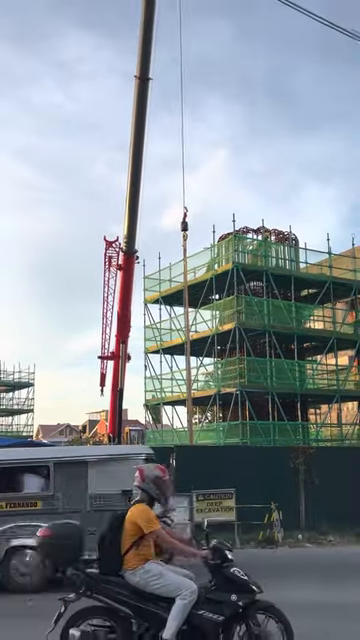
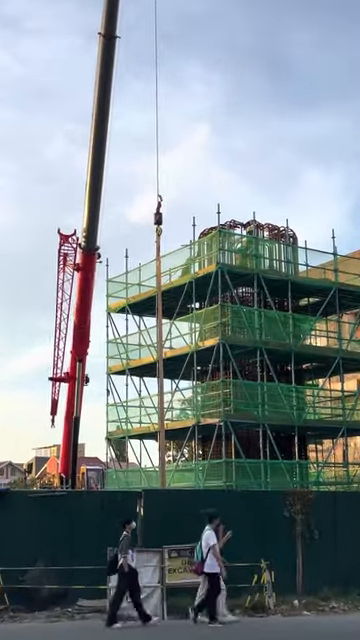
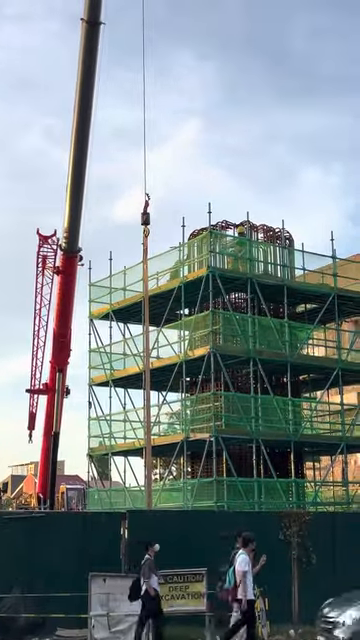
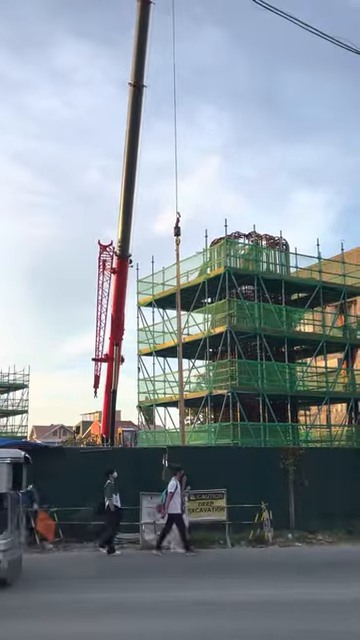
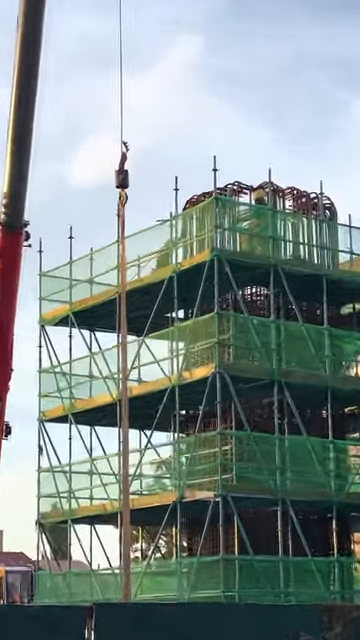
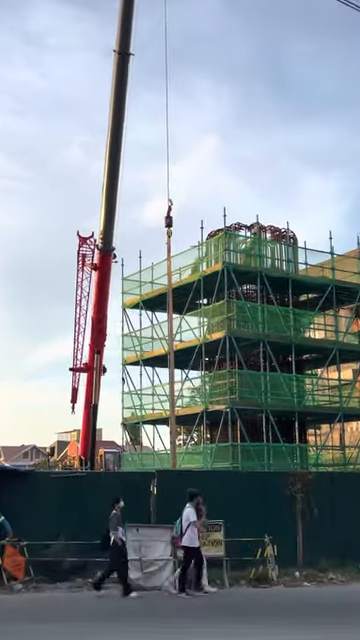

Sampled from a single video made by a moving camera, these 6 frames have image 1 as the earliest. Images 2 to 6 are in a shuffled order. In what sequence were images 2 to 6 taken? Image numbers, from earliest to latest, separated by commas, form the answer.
4, 6, 2, 3, 5
